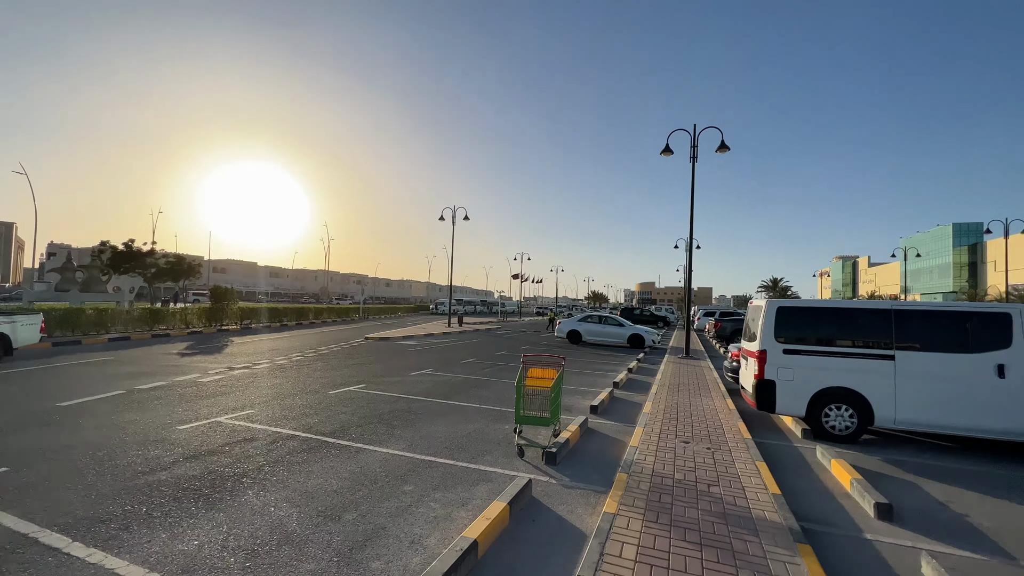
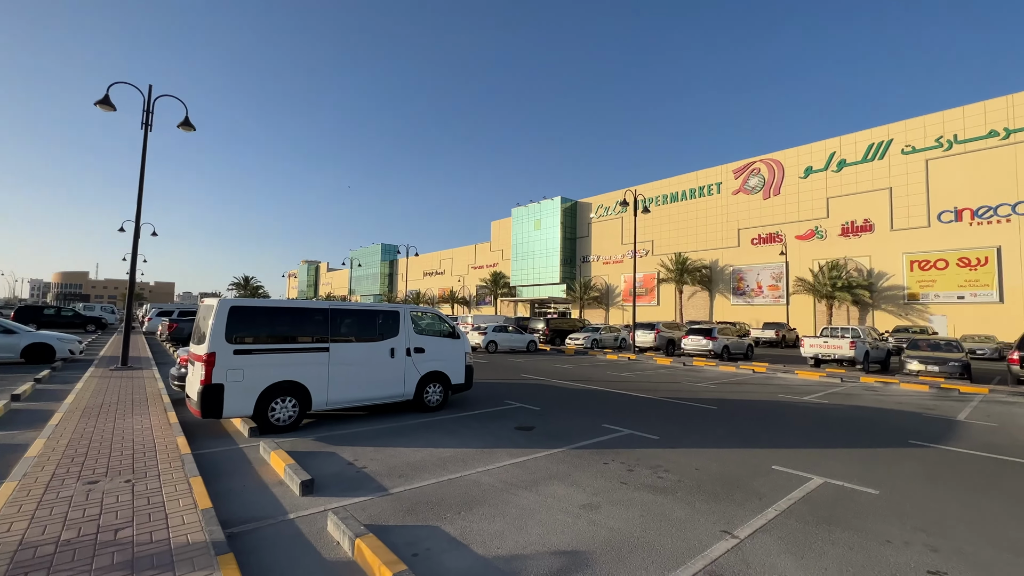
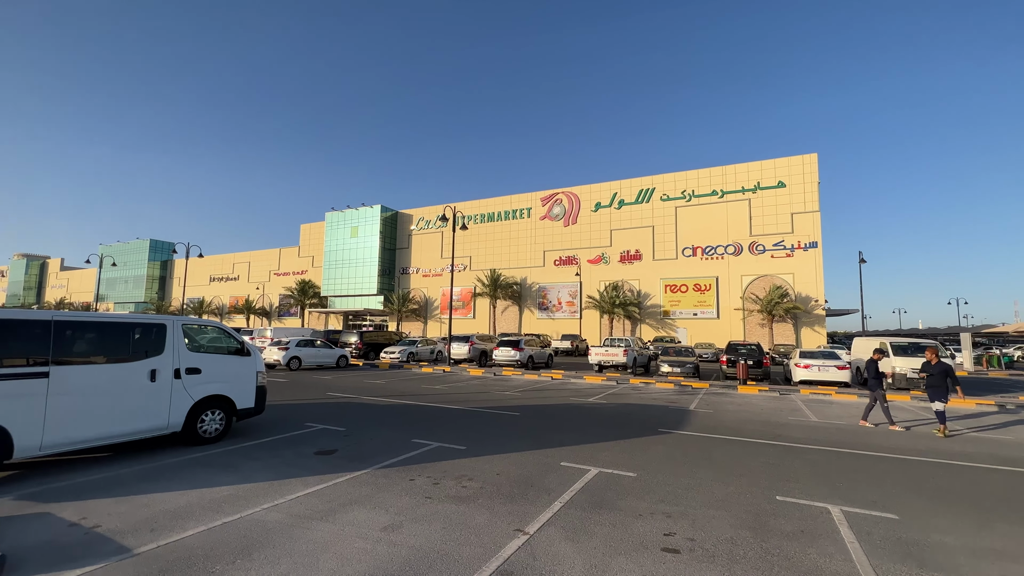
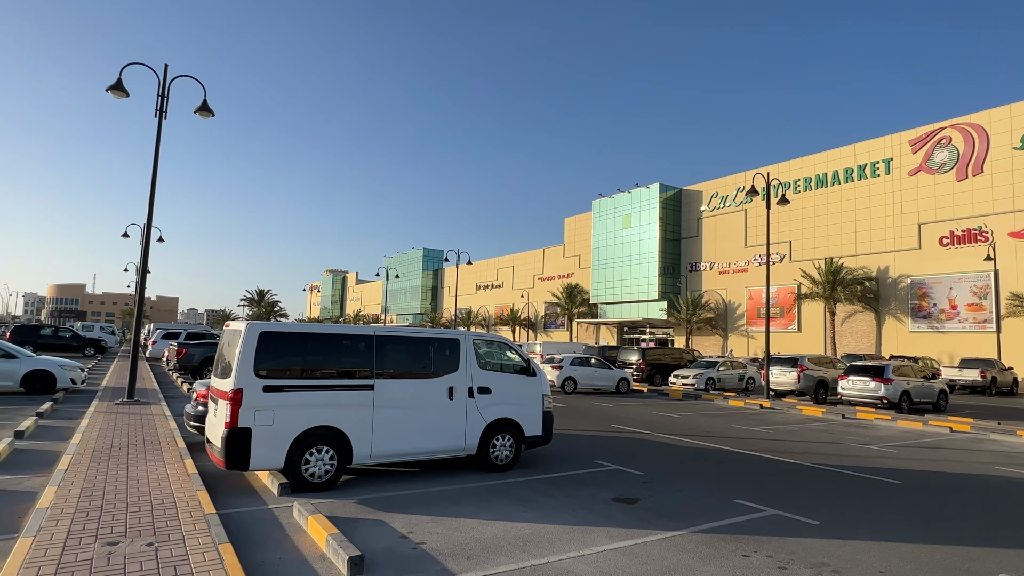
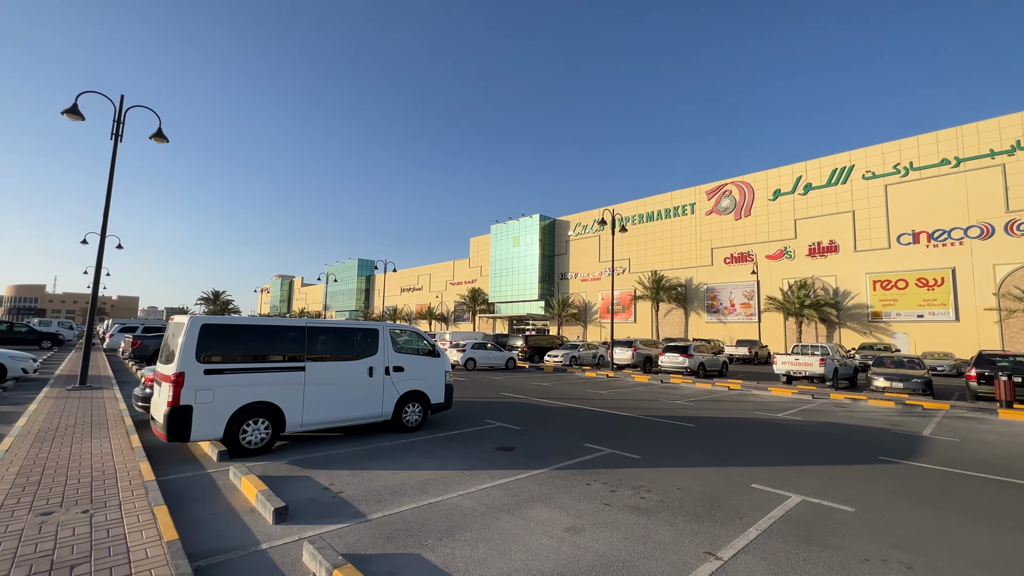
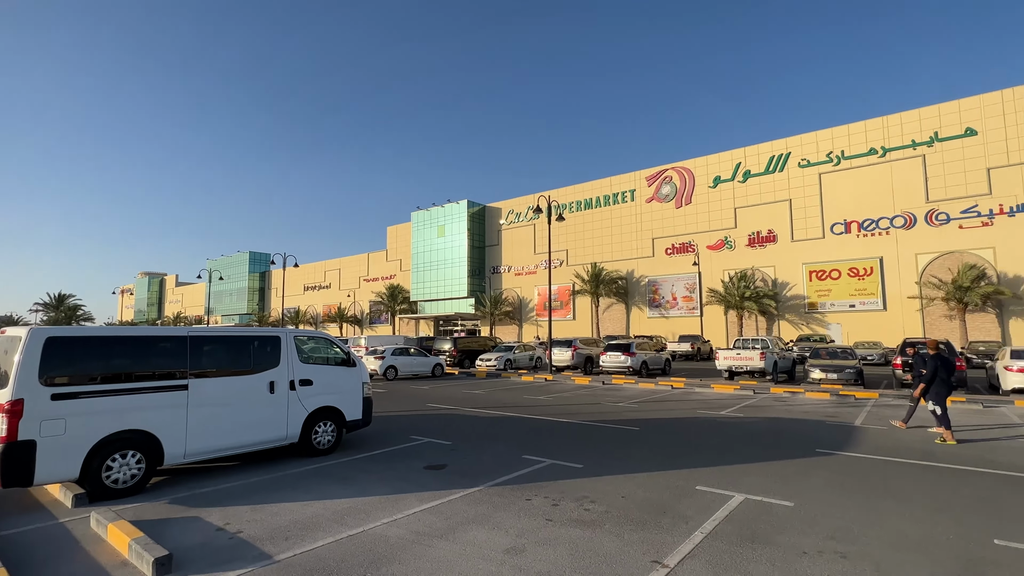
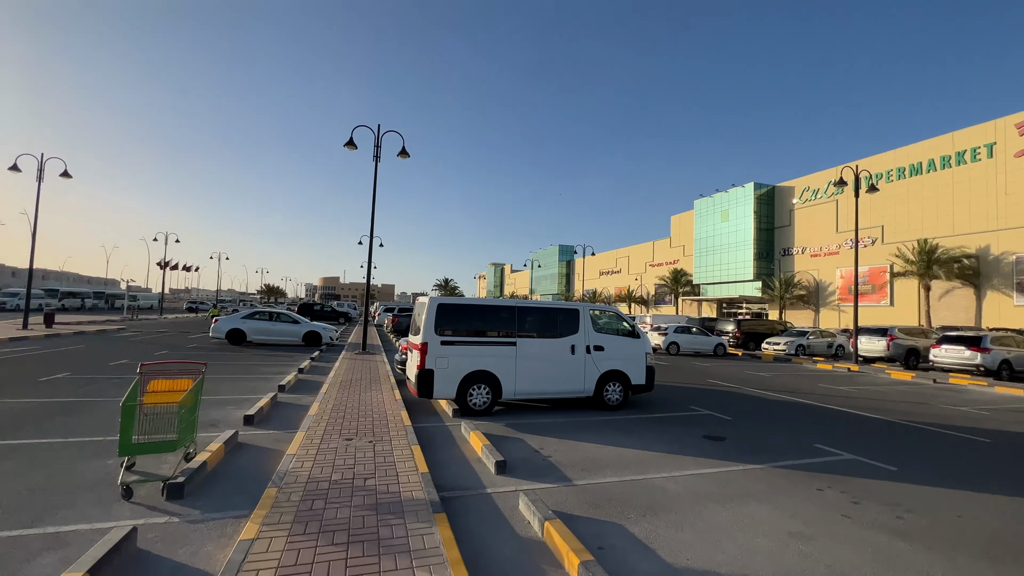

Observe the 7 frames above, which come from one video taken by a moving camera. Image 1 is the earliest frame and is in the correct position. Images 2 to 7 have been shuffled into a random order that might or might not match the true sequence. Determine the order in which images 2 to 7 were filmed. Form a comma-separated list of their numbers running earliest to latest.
7, 2, 3, 5, 4, 6
